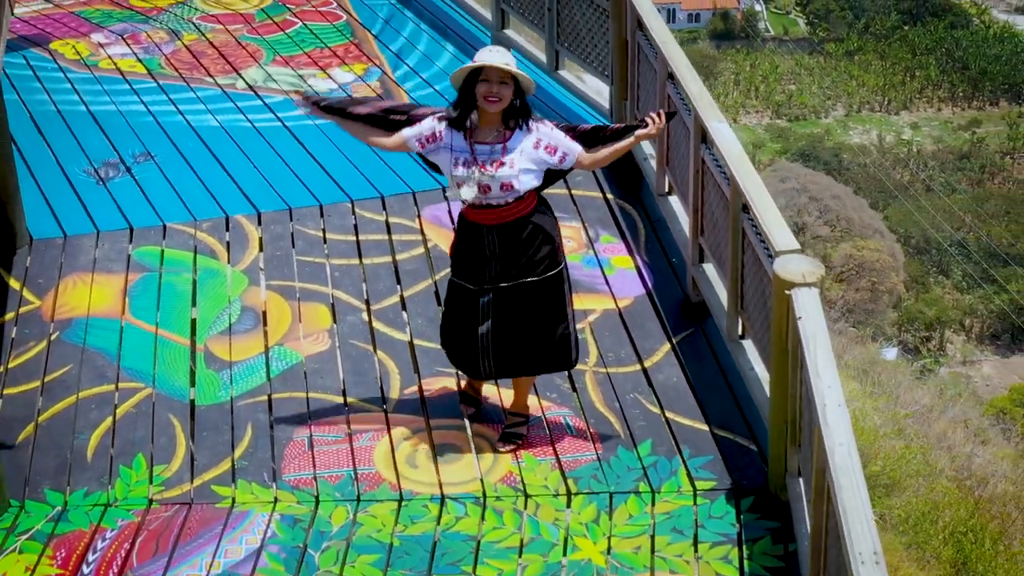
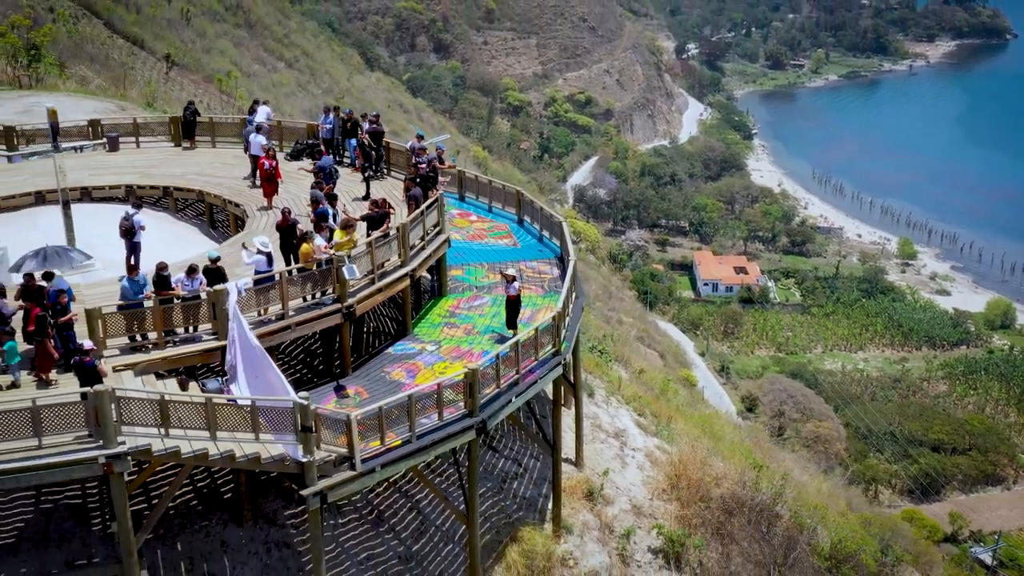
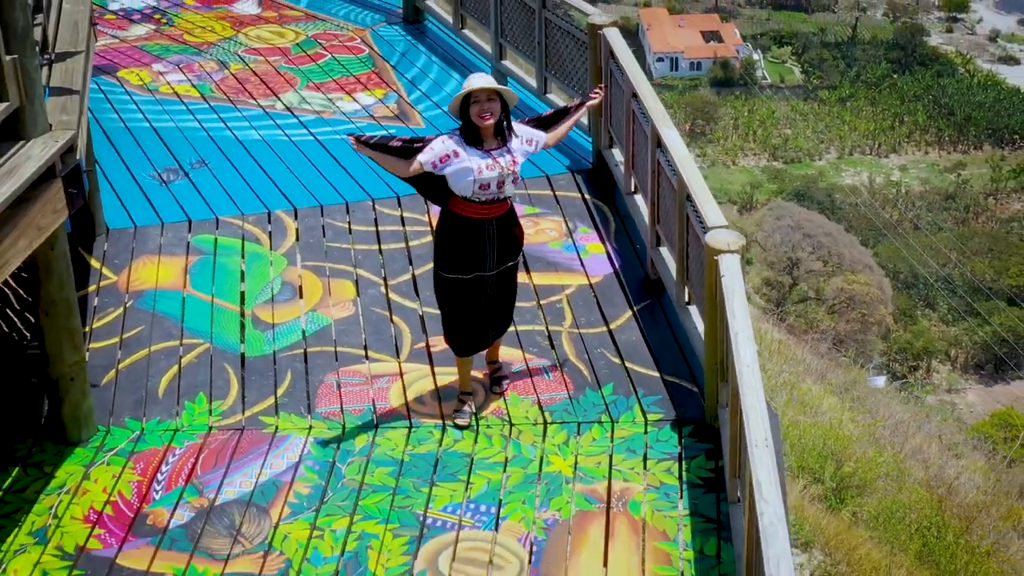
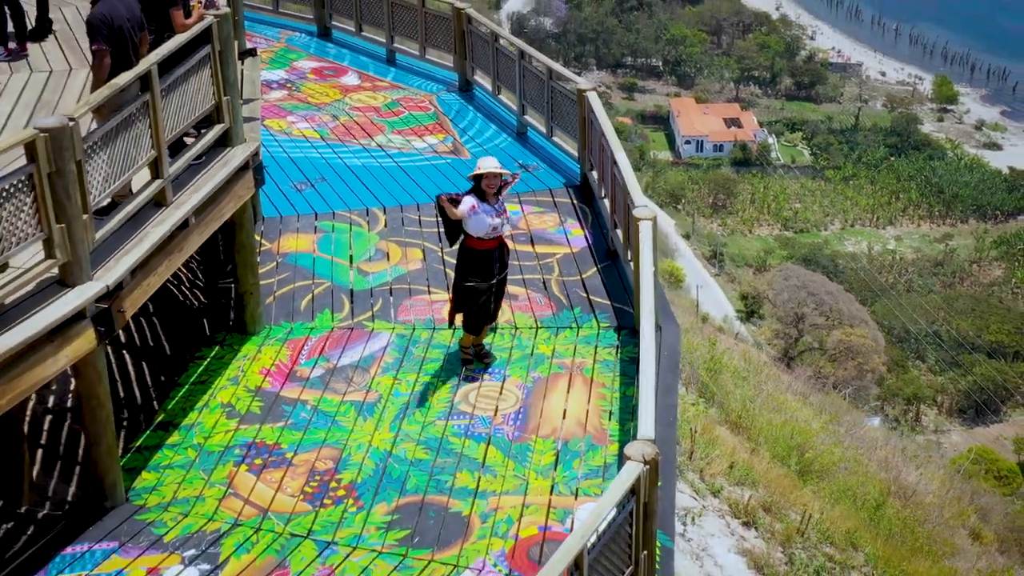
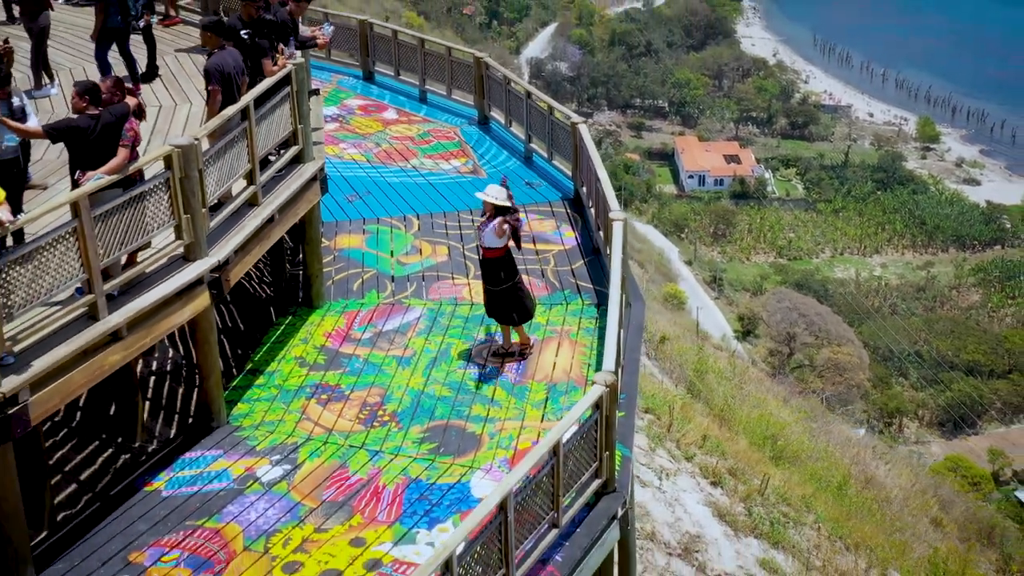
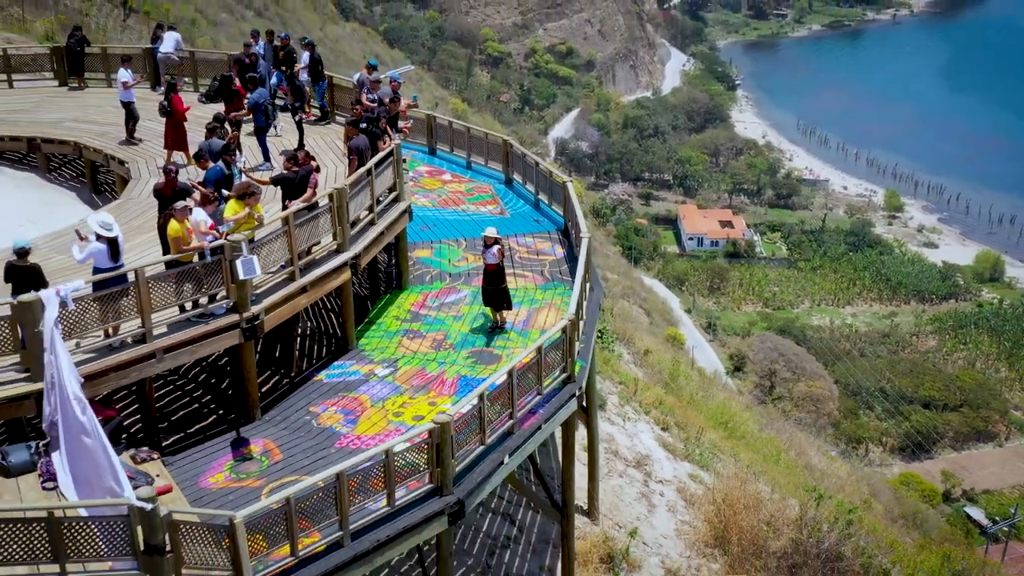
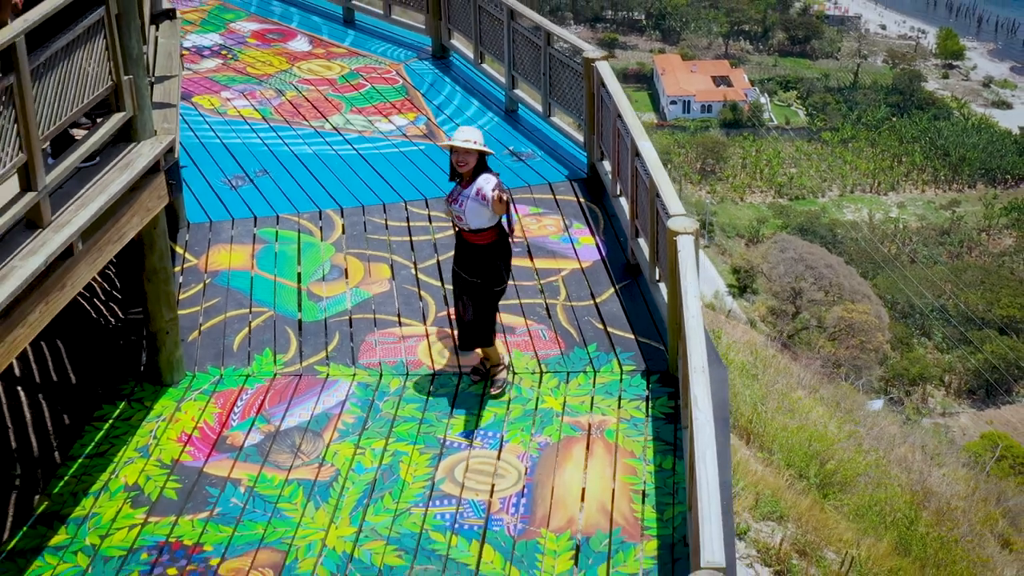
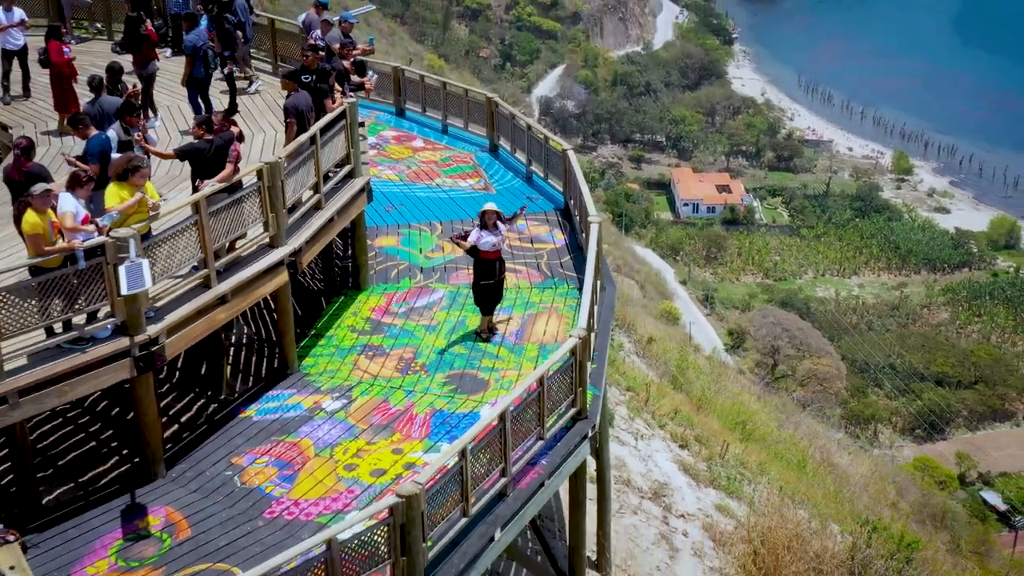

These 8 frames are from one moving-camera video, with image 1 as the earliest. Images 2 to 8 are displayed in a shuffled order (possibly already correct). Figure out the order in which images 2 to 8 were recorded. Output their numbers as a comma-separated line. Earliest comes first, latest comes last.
3, 7, 4, 5, 8, 6, 2
